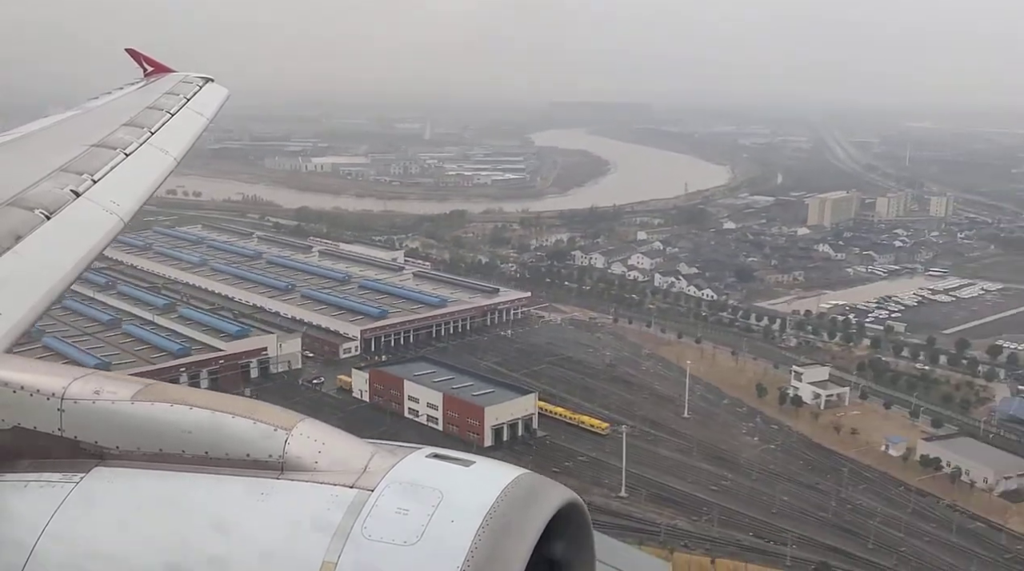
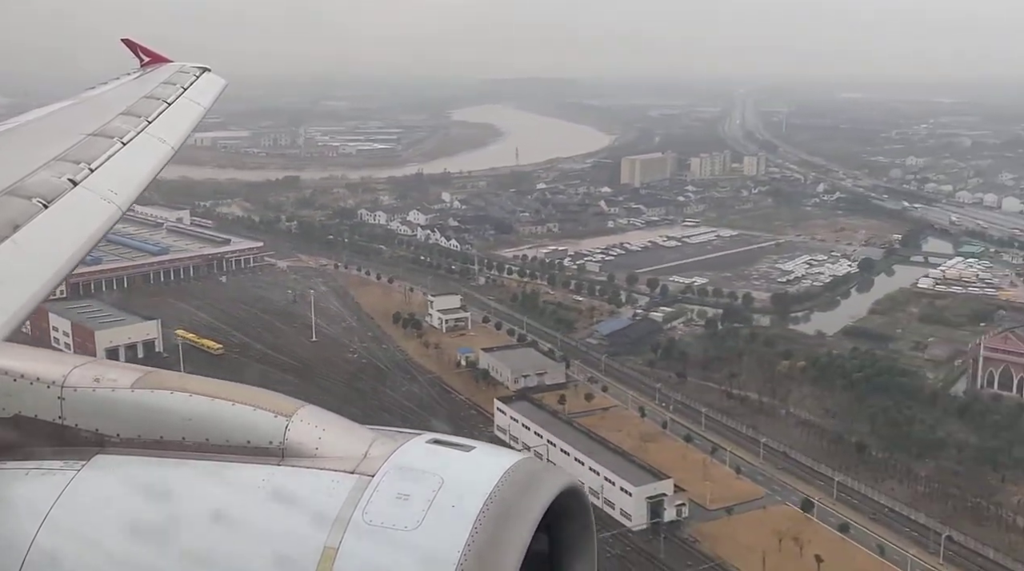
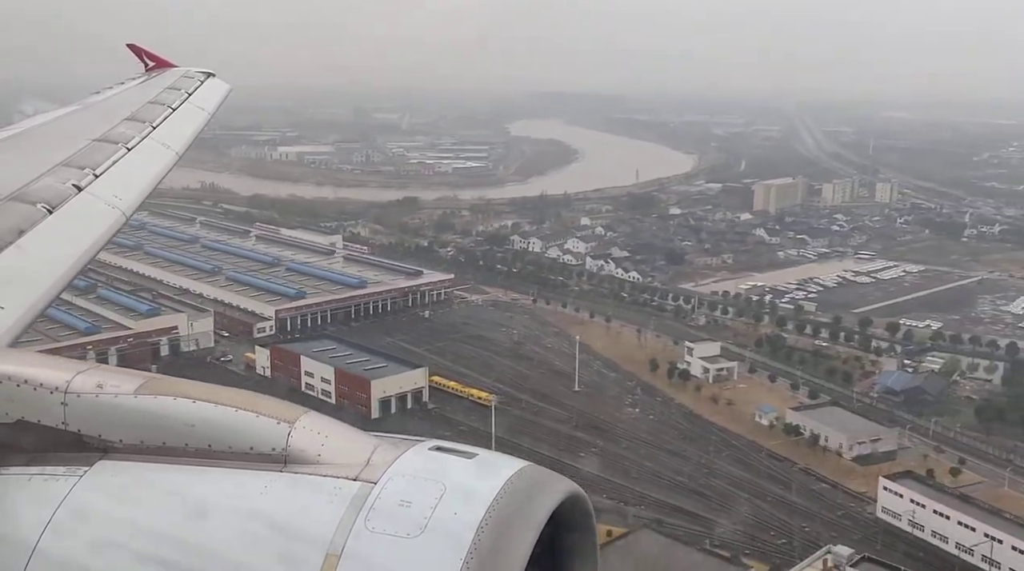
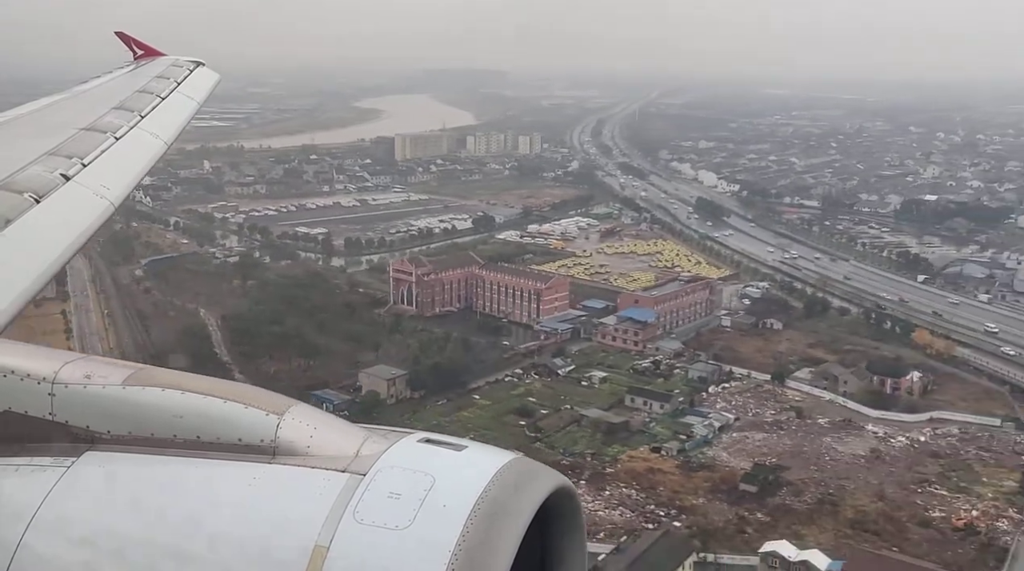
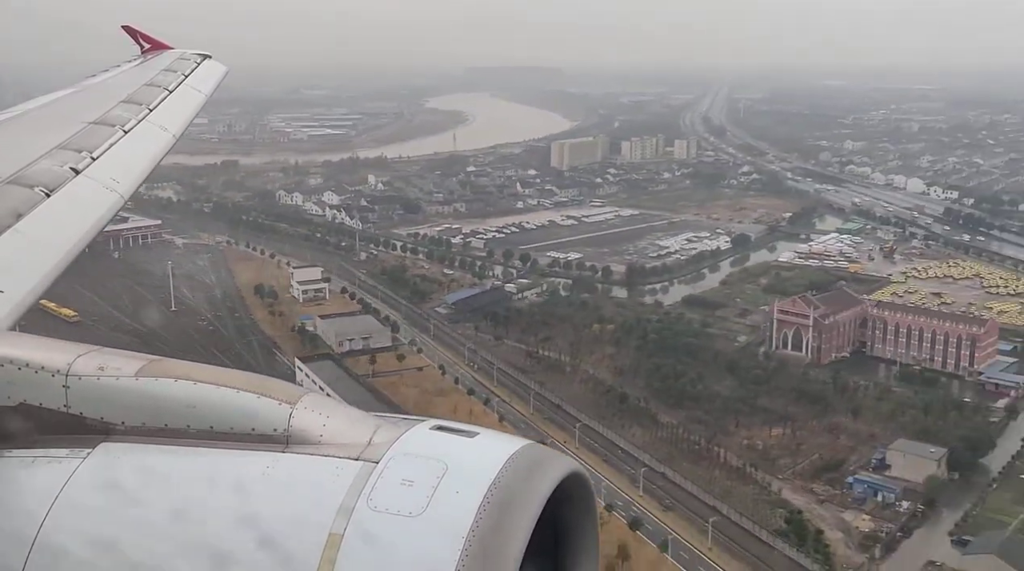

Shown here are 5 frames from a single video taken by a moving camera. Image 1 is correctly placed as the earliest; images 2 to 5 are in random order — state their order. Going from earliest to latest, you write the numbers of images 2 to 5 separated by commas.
3, 2, 5, 4
